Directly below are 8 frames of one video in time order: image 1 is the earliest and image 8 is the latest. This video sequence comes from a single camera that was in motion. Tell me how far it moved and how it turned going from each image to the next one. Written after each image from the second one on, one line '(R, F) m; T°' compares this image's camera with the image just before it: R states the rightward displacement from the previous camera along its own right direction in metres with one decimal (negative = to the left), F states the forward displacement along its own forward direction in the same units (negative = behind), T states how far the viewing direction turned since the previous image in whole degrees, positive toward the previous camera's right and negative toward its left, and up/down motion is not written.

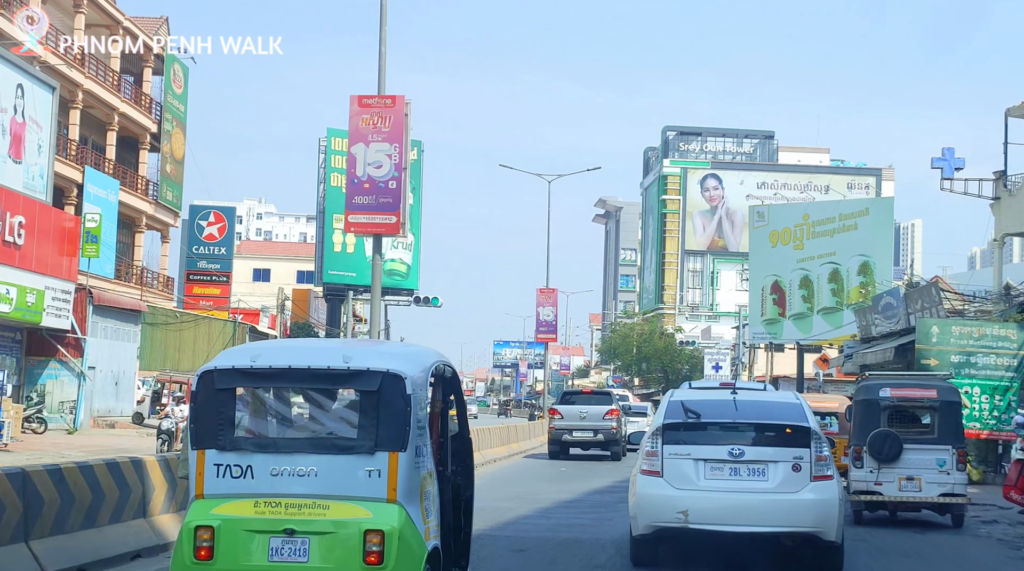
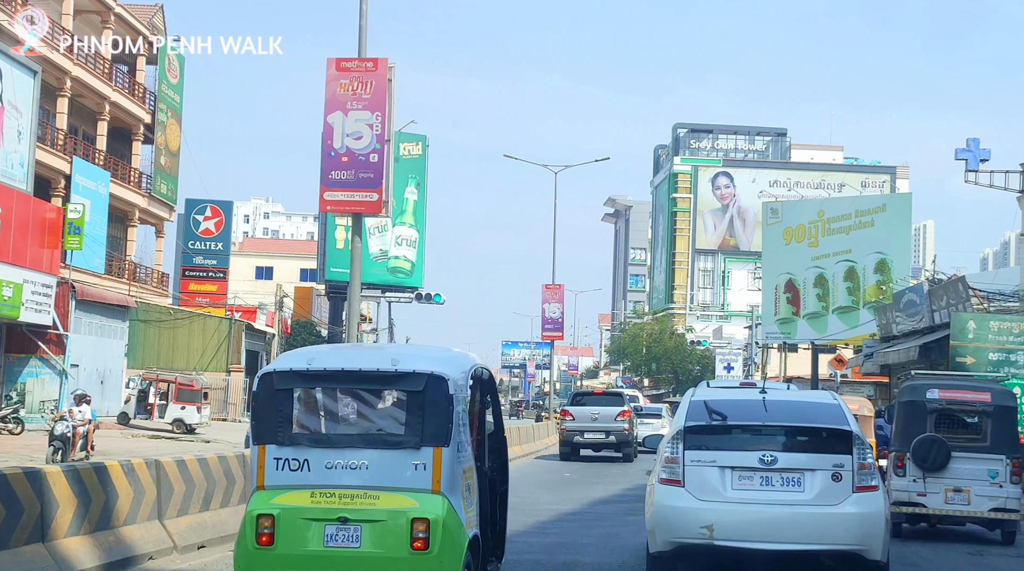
(+0.1, +1.6) m; 0°
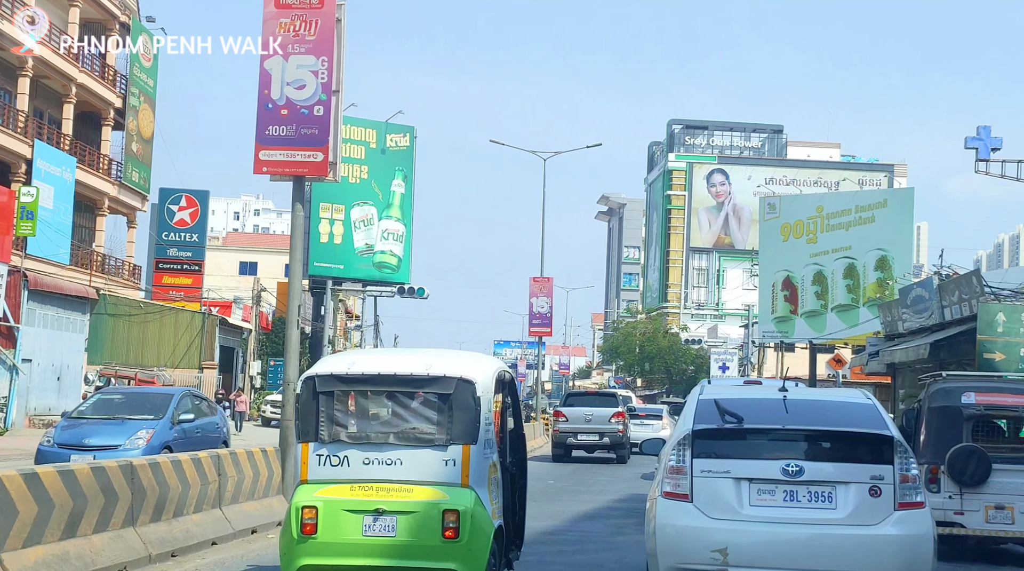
(+0.2, +2.0) m; 0°
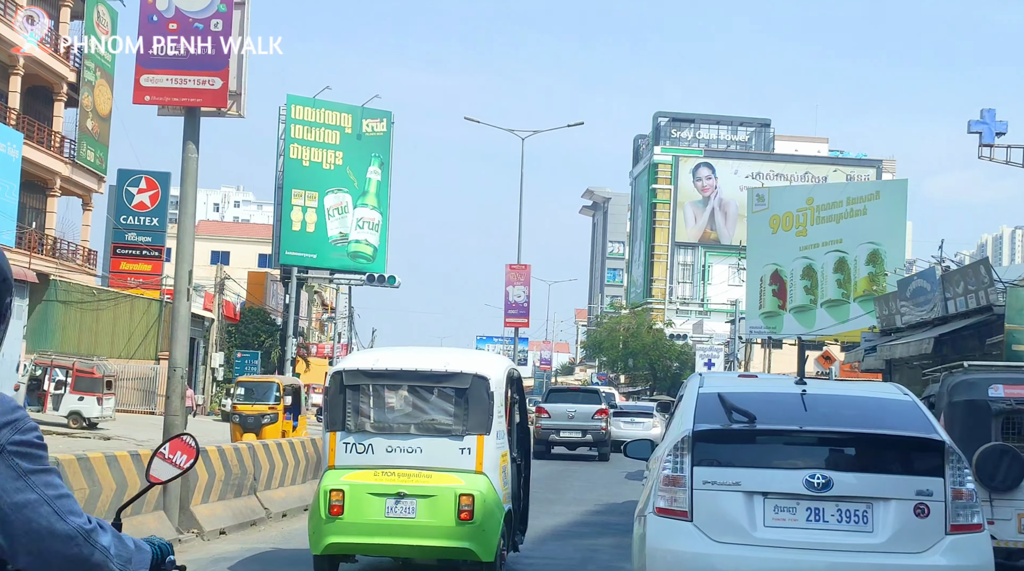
(+0.2, +2.2) m; +1°
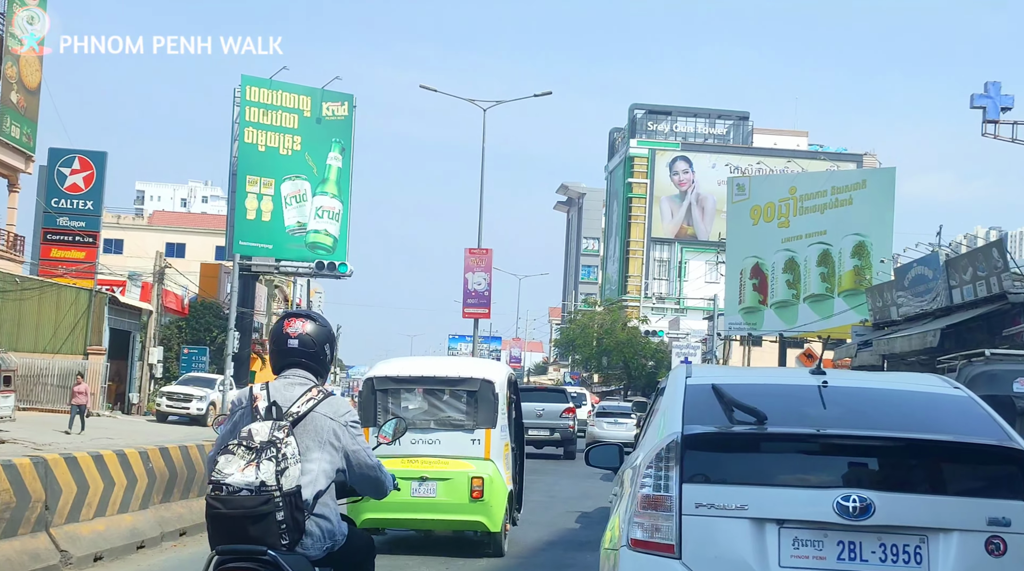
(+0.3, +3.1) m; +1°
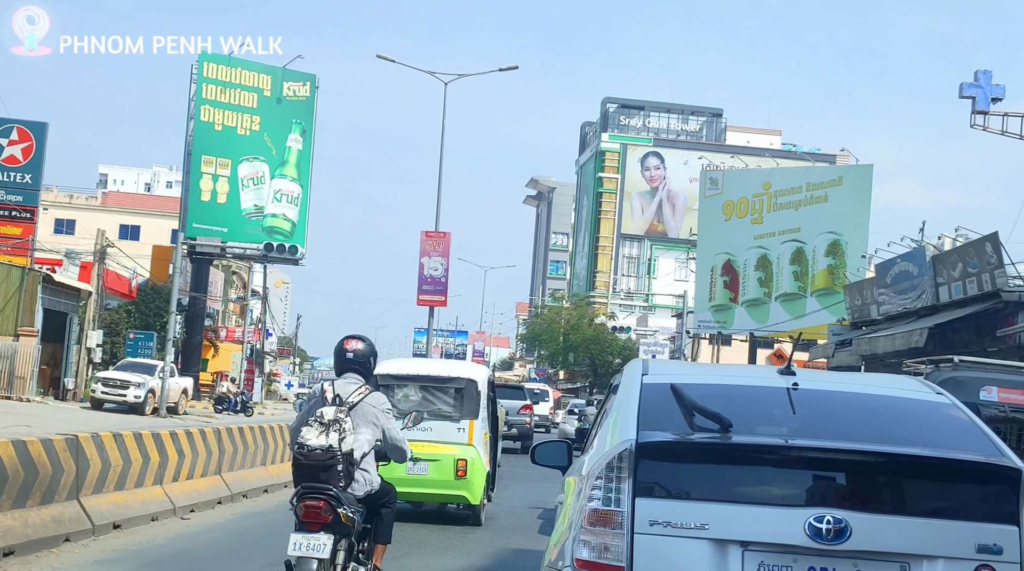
(+0.2, +1.9) m; +1°
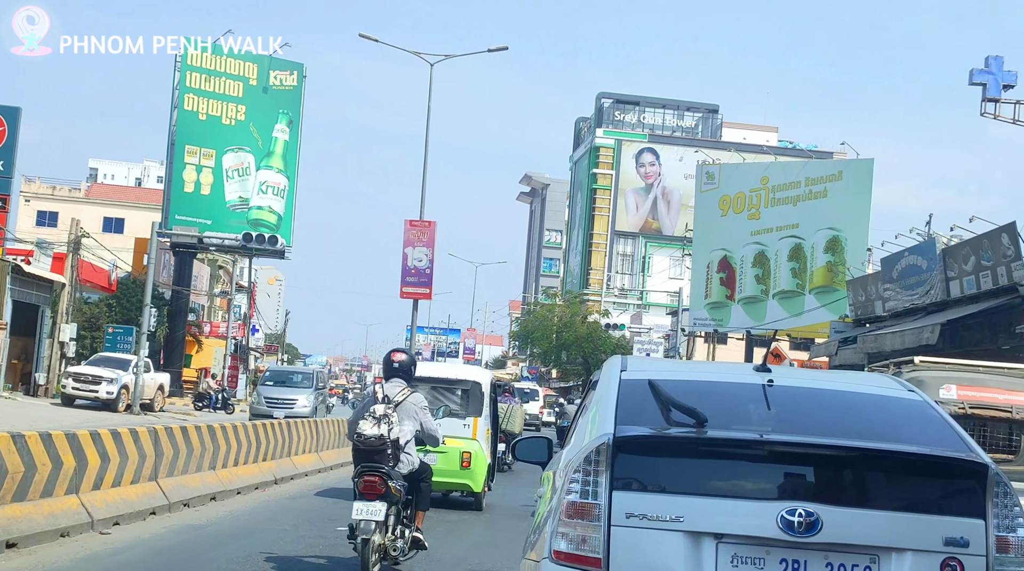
(+0.1, +1.3) m; 0°
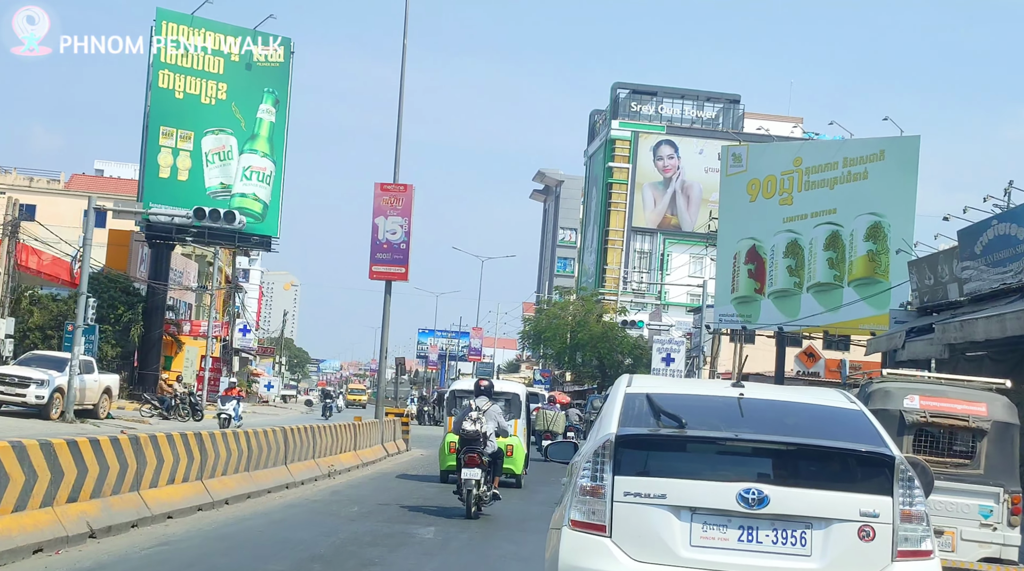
(+0.3, +4.9) m; -1°
